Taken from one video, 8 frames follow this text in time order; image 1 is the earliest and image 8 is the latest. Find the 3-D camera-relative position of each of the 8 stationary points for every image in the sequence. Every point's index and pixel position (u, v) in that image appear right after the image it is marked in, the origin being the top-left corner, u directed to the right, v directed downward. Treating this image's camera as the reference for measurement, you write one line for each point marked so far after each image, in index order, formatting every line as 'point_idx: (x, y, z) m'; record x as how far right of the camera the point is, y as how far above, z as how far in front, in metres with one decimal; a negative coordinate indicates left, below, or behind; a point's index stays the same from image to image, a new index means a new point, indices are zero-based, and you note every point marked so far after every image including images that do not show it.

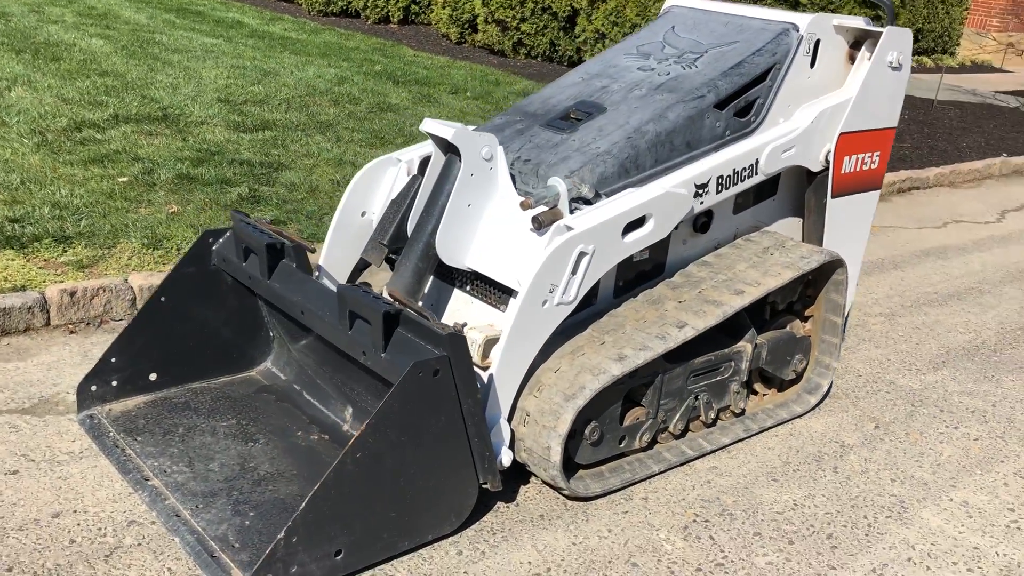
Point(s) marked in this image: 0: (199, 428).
0: (-1.1, -0.5, +3.2) m
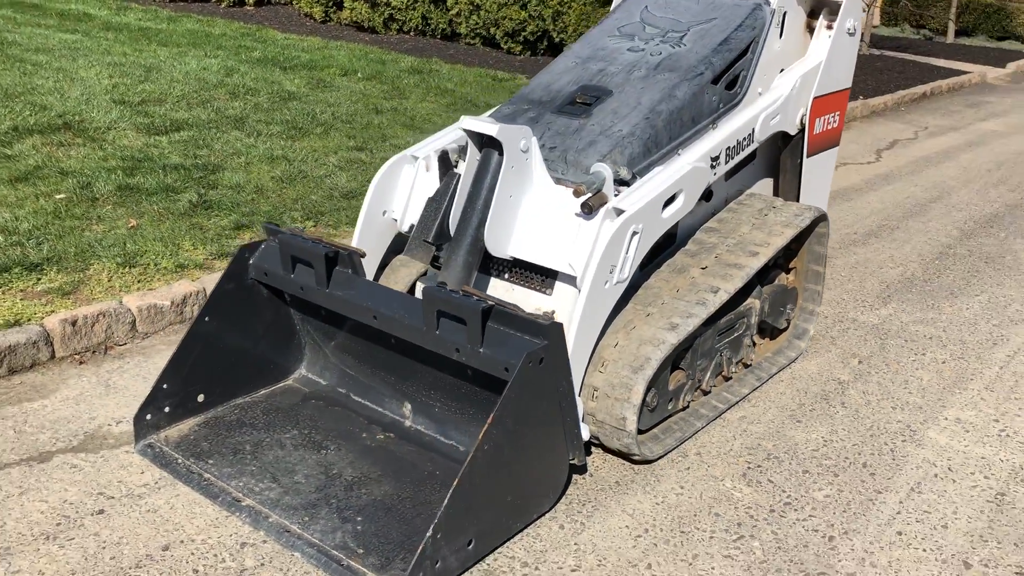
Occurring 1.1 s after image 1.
0: (-0.8, -0.5, +3.2) m
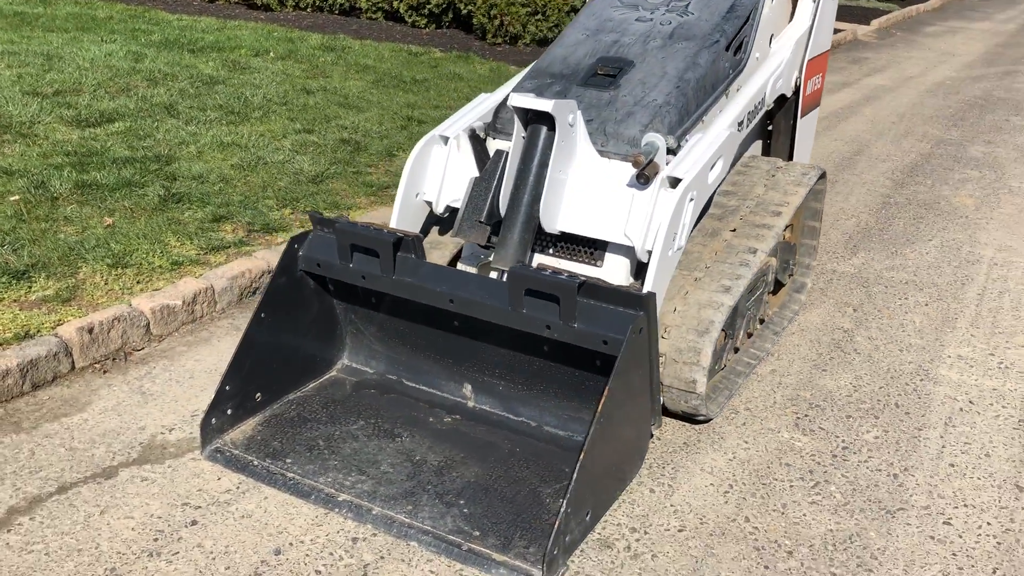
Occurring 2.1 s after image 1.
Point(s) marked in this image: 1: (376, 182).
0: (-0.6, -0.5, +3.2) m
1: (-0.8, +0.6, +5.7) m
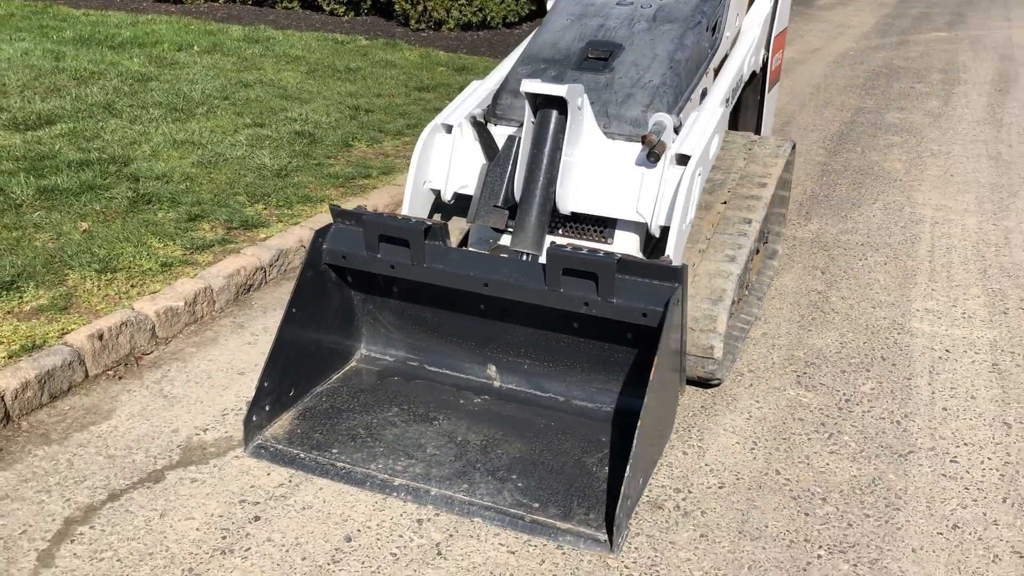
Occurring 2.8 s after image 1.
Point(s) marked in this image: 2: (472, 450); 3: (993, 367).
0: (-0.5, -0.5, +3.2) m
1: (-1.0, +0.7, +5.7) m
2: (-0.1, -0.5, +3.1) m
3: (+2.0, -0.3, +3.9) m
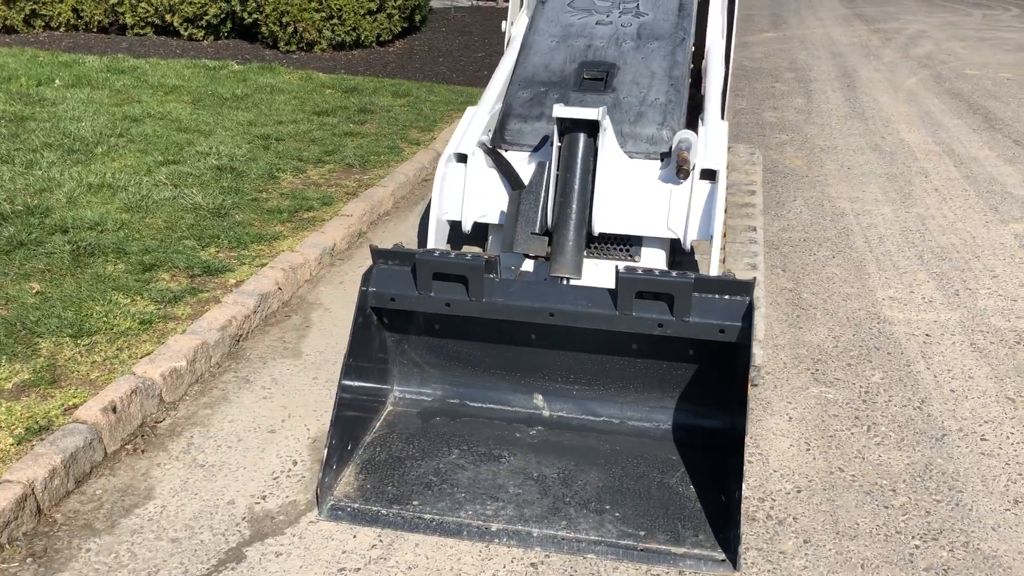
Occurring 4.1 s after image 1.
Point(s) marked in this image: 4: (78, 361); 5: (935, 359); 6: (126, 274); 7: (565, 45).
0: (-0.2, -0.6, +3.1) m
1: (-1.3, +0.5, +5.5) m
2: (+0.1, -0.6, +3.0) m
3: (+2.0, -0.3, +4.2) m
4: (-1.6, -0.3, +3.6) m
5: (+1.8, -0.3, +4.1) m
6: (-1.8, +0.1, +4.4) m
7: (+0.2, +1.0, +4.0) m
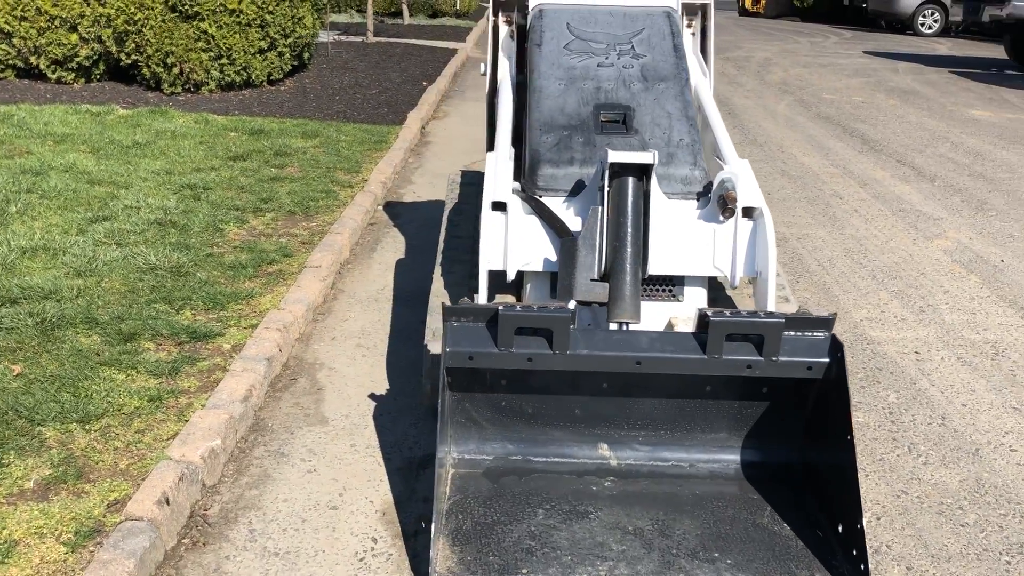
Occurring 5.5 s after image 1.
0: (+0.1, -0.8, +3.0) m
1: (-1.5, +0.1, +5.2) m
2: (+0.4, -0.8, +3.0) m
3: (+2.1, -0.3, +4.5) m
4: (-1.4, -0.5, +3.2) m
5: (+1.9, -0.4, +4.3) m
6: (-1.7, -0.2, +4.0) m
7: (+0.3, +0.8, +4.0) m
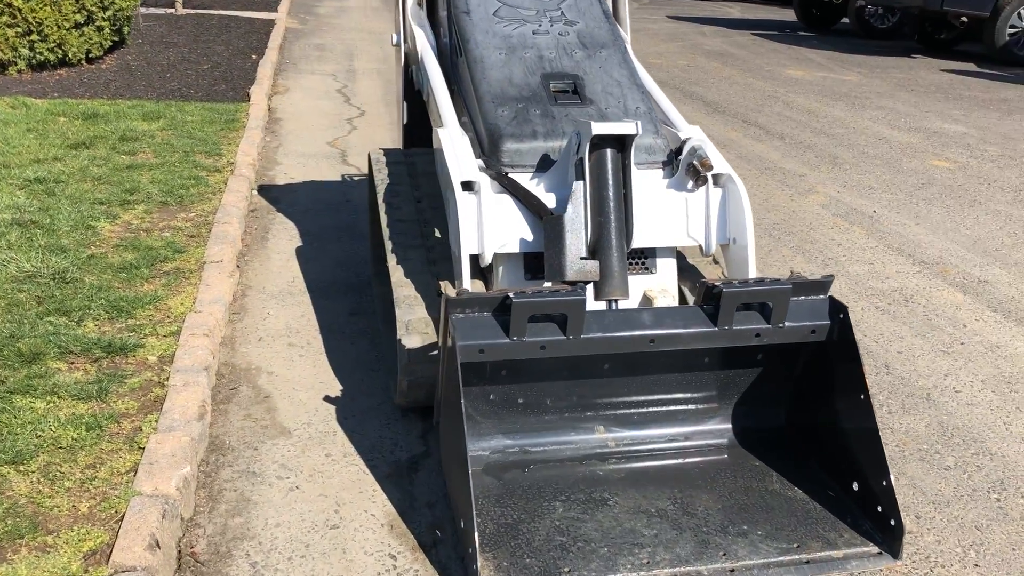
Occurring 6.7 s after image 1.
0: (+0.2, -0.7, +2.9) m
1: (-1.9, +0.1, +4.6) m
2: (+0.5, -0.7, +2.9) m
3: (+1.8, -0.1, +4.7) m
4: (-1.4, -0.6, +2.8) m
5: (+1.6, -0.2, +4.5) m
6: (-1.8, -0.3, +3.5) m
7: (0.0, +0.9, +3.8) m
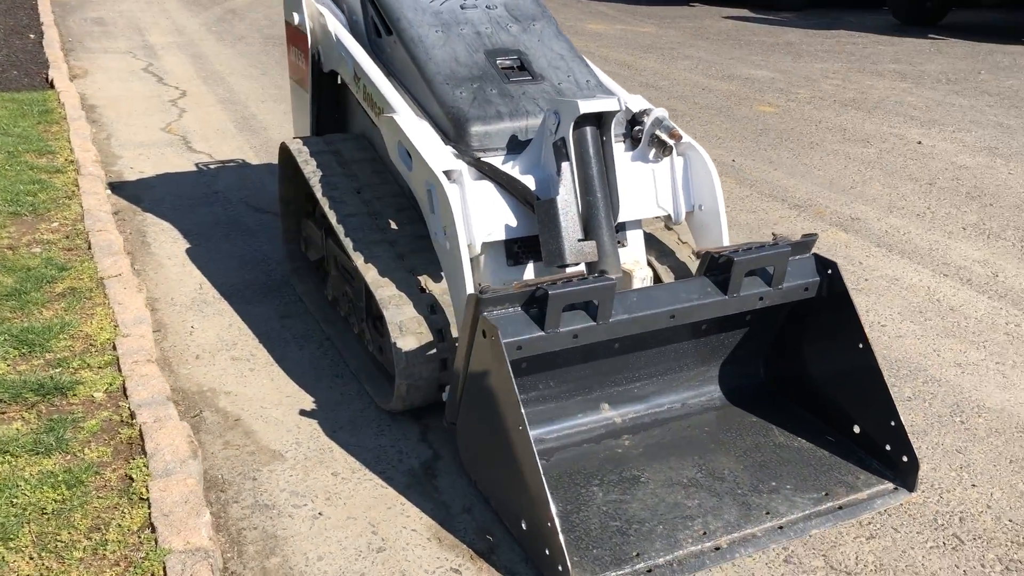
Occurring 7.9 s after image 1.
0: (+0.3, -0.7, +2.9) m
1: (-2.1, 0.0, +4.1) m
2: (+0.6, -0.6, +3.0) m
3: (+1.4, +0.2, +5.0) m
4: (-1.2, -0.7, +2.4) m
5: (+1.3, +0.1, +4.7) m
6: (-1.8, -0.5, +3.0) m
7: (-0.2, +1.0, +3.7) m
